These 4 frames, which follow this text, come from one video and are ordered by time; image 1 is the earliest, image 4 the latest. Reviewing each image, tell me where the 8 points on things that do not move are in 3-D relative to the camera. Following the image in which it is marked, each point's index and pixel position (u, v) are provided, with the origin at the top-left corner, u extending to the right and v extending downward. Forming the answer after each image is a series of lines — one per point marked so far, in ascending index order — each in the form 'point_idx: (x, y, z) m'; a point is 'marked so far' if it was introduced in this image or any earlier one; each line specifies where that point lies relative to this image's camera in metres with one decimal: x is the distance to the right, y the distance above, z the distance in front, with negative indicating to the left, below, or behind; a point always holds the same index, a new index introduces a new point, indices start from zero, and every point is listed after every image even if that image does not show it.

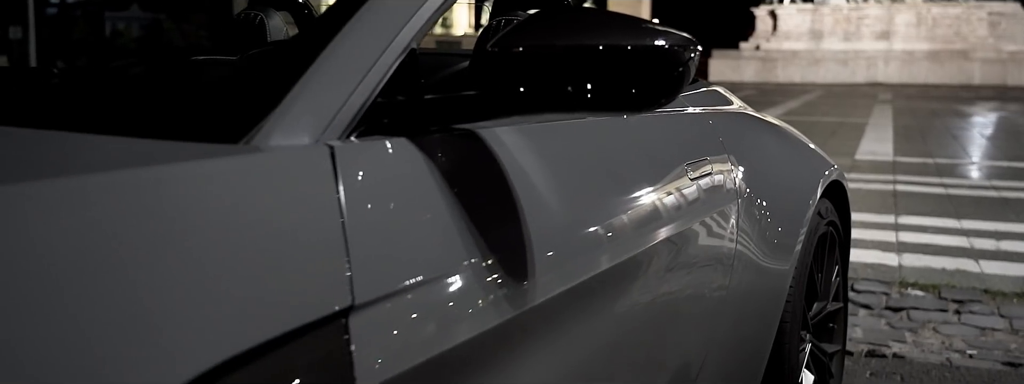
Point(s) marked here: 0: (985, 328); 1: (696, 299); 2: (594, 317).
0: (+2.1, -0.6, +4.8) m
1: (+0.3, -0.2, +2.0) m
2: (+0.1, -0.2, +1.5) m
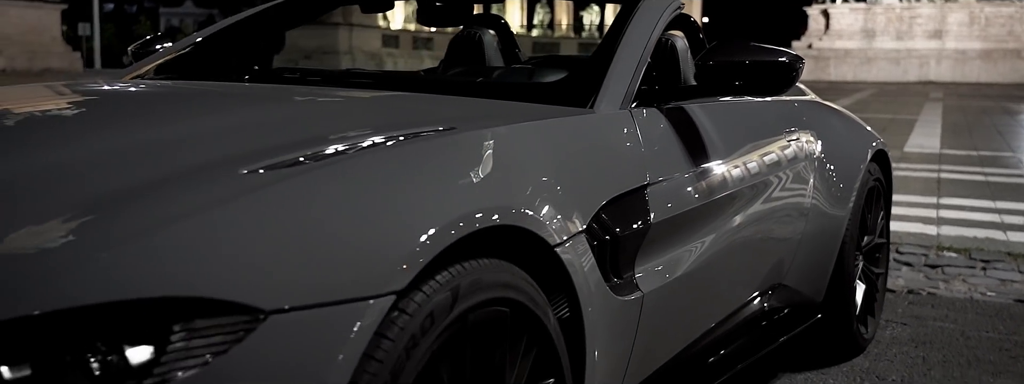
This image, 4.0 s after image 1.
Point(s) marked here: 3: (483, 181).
0: (+2.7, -0.5, +5.9) m
1: (+0.8, -0.1, +3.2) m
2: (+0.5, -0.1, +2.7) m
3: (0.0, 0.0, +1.8) m
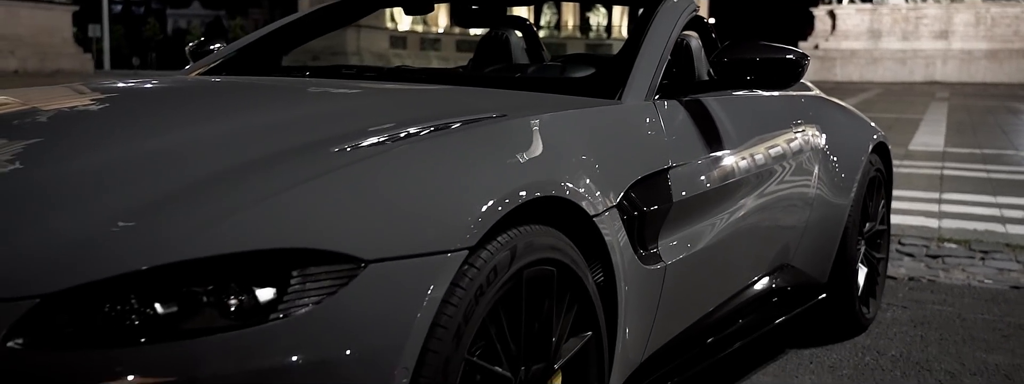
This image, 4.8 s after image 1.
0: (+2.8, -0.4, +6.2) m
1: (+0.9, -0.1, +3.5) m
2: (+0.6, 0.0, +3.0) m
3: (0.0, +0.1, +2.1) m
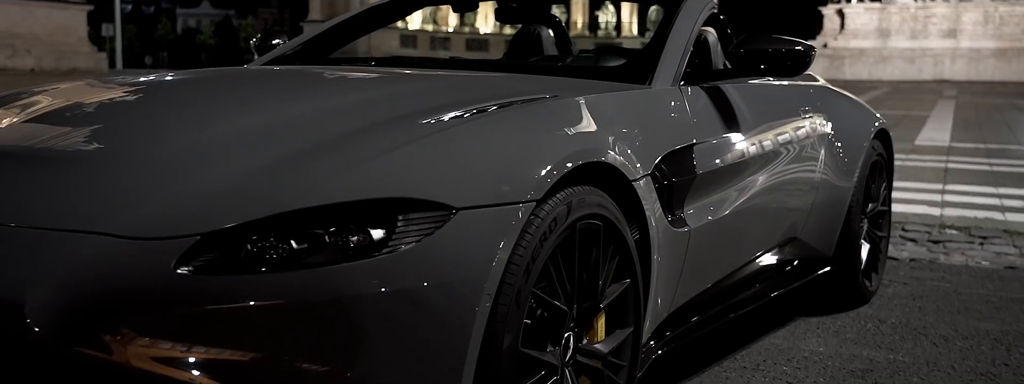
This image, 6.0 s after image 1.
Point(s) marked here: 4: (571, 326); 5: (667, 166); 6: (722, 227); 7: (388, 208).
0: (+2.9, -0.4, +6.6) m
1: (+1.0, 0.0, +3.9) m
2: (+0.7, 0.0, +3.4) m
3: (+0.2, +0.1, +2.5) m
4: (+0.1, -0.3, +2.5) m
5: (+0.4, +0.1, +2.9) m
6: (+0.6, -0.1, +3.3) m
7: (-0.2, 0.0, +2.1) m
